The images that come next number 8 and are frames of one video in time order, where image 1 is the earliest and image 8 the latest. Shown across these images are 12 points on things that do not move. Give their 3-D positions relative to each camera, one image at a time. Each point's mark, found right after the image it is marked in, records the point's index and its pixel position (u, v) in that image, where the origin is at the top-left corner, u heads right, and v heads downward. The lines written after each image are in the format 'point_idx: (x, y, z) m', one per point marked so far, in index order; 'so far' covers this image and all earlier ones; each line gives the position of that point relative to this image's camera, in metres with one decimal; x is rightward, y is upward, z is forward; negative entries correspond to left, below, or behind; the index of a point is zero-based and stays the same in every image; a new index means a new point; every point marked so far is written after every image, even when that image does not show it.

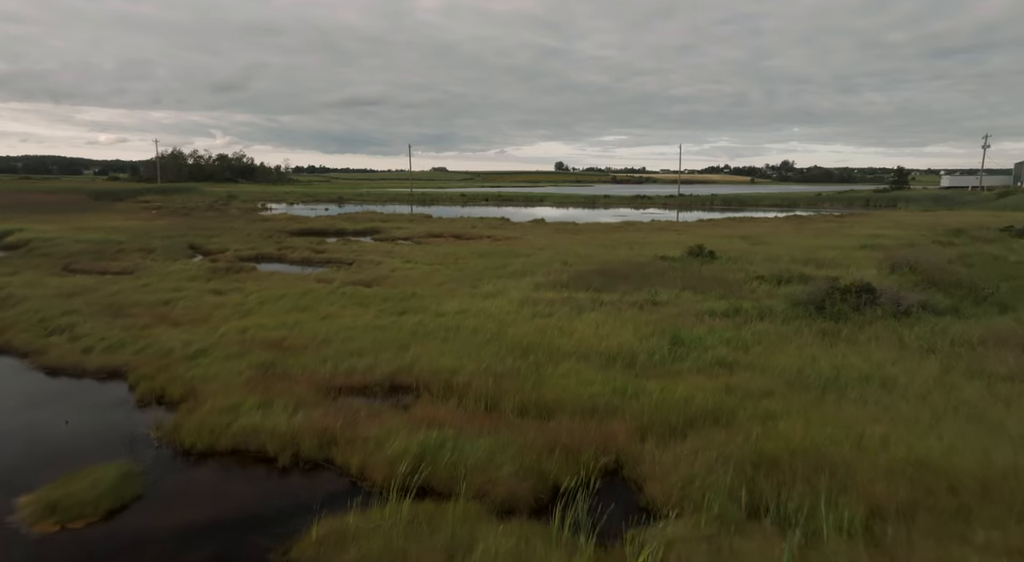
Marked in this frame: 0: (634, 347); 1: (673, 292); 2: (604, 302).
0: (+2.4, -1.3, +12.3) m
1: (+4.6, -0.3, +17.9) m
2: (+2.5, -0.6, +17.0) m
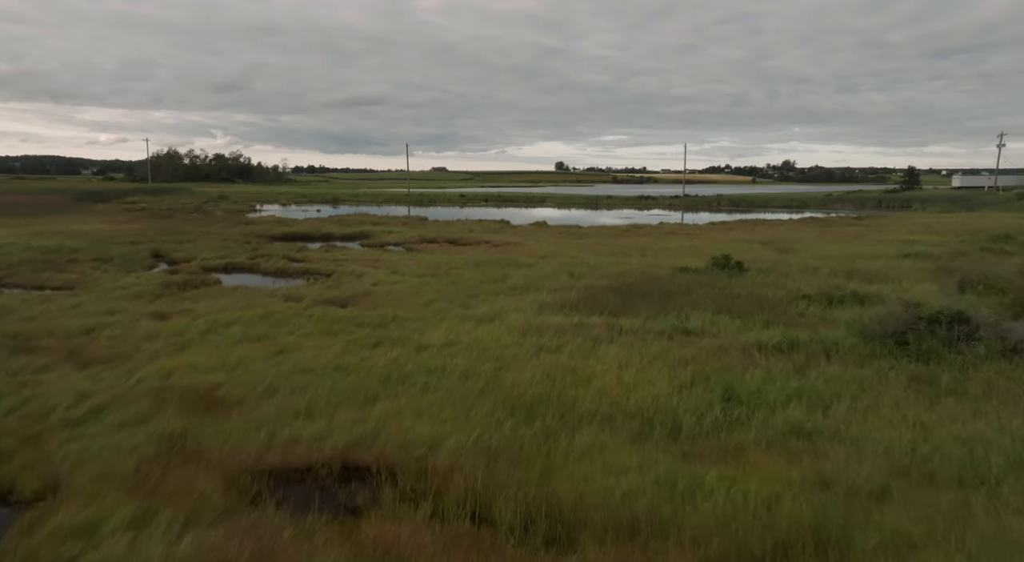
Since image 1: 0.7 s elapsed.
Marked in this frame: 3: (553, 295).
0: (+2.4, -1.8, +9.2) m
1: (+4.6, -0.9, +14.8) m
2: (+2.5, -1.1, +13.9) m
3: (+1.2, -0.4, +18.1) m
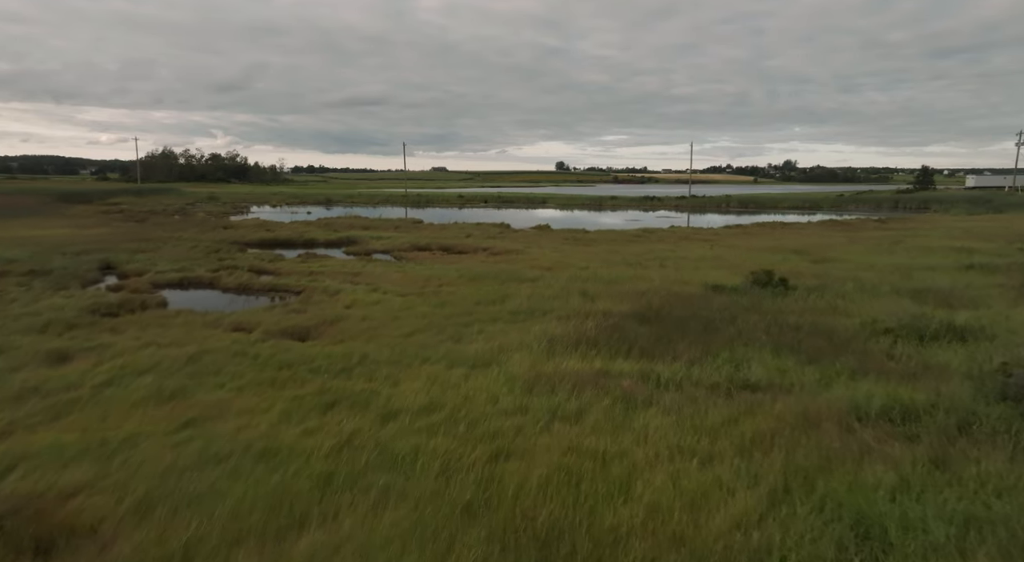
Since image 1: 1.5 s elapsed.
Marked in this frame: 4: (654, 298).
0: (+2.4, -2.4, +5.7) m
1: (+4.6, -1.5, +11.3) m
2: (+2.6, -1.7, +10.4) m
3: (+1.2, -1.0, +14.6) m
4: (+4.0, -0.5, +17.7) m
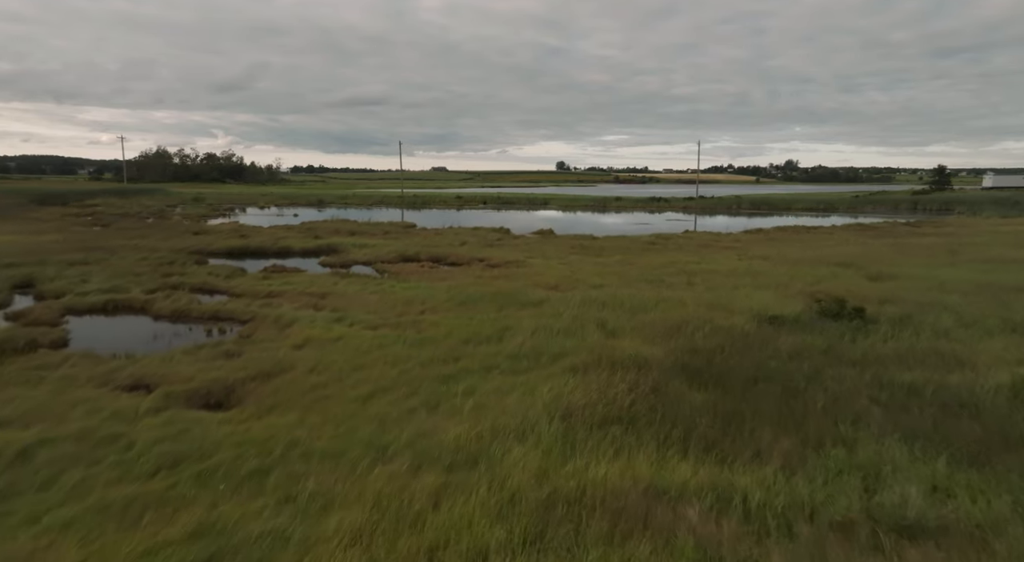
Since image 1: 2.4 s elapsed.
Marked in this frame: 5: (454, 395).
0: (+2.4, -3.1, +1.6) m
1: (+4.6, -2.2, +7.2) m
2: (+2.5, -2.4, +6.2) m
3: (+1.2, -1.7, +10.5) m
4: (+4.0, -1.2, +13.6) m
5: (-1.0, -1.9, +10.6) m
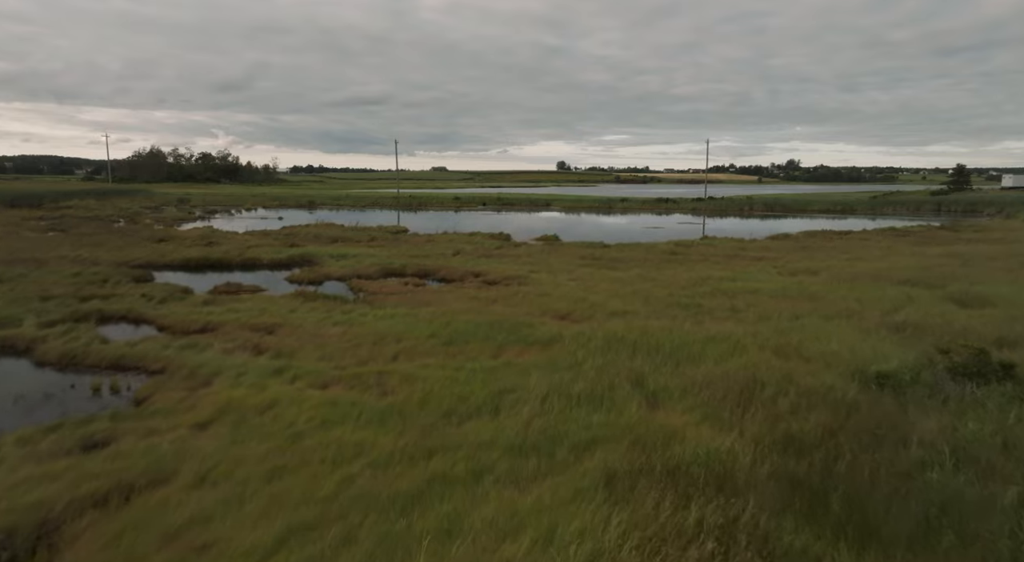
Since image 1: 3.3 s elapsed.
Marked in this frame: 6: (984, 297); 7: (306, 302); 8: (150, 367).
0: (+2.4, -3.9, -2.8) m
1: (+4.7, -2.9, +2.8) m
2: (+2.6, -3.1, +1.9) m
3: (+1.2, -2.4, +6.1) m
4: (+4.0, -1.9, +9.2) m
5: (-1.0, -2.6, +6.3) m
6: (+13.7, -0.5, +18.2) m
7: (-6.2, -0.6, +19.1) m
8: (-7.2, -1.7, +12.6) m
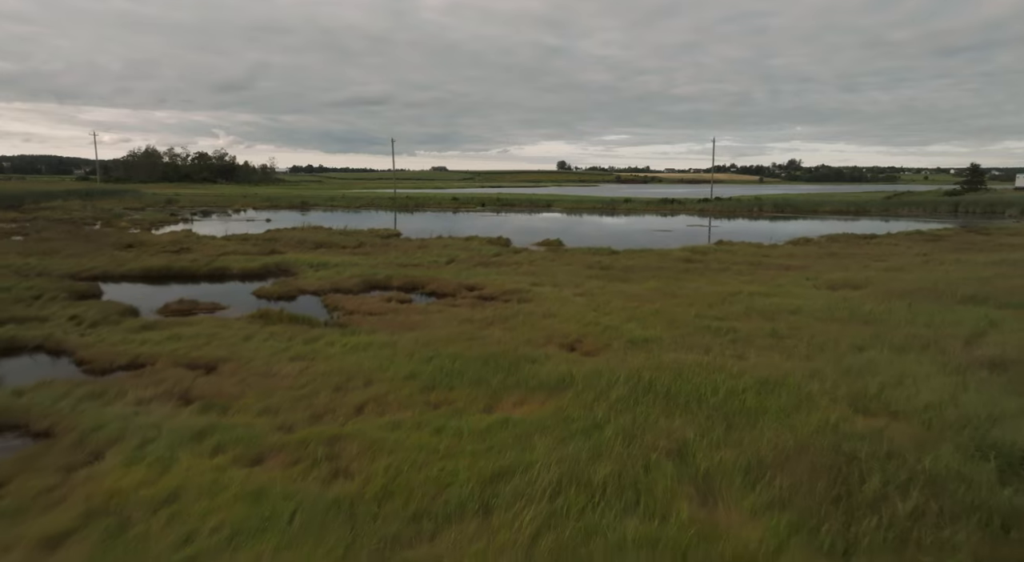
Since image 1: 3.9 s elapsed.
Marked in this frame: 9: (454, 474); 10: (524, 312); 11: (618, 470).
0: (+2.4, -4.4, -5.8) m
1: (+4.6, -3.4, -0.2) m
2: (+2.5, -3.6, -1.1) m
3: (+1.2, -2.9, +3.1) m
4: (+4.0, -2.4, +6.2) m
5: (-1.0, -3.1, +3.3) m
6: (+13.7, -1.0, +15.2) m
7: (-6.3, -1.1, +16.1) m
8: (-7.3, -2.2, +9.6) m
9: (-0.7, -2.3, +8.0) m
10: (+0.3, -0.9, +17.8) m
11: (+1.3, -2.3, +7.7) m
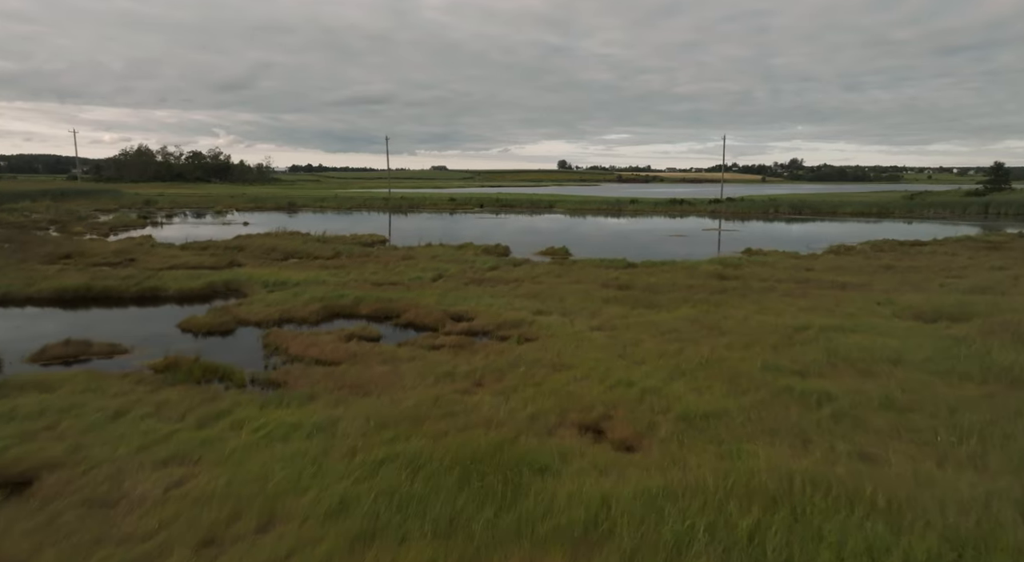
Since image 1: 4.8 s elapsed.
0: (+2.3, -5.2, -10.6) m
1: (+4.6, -4.2, -5.0) m
2: (+2.5, -4.4, -5.9) m
3: (+1.2, -3.7, -1.7) m
4: (+4.0, -3.2, +1.4) m
5: (-1.1, -3.9, -1.5) m
6: (+13.7, -1.8, +10.4) m
7: (-6.3, -1.9, +11.3) m
8: (-7.3, -3.0, +4.8) m
9: (-0.8, -3.1, +3.2) m
10: (+0.3, -1.6, +13.0) m
11: (+1.3, -3.1, +2.9) m
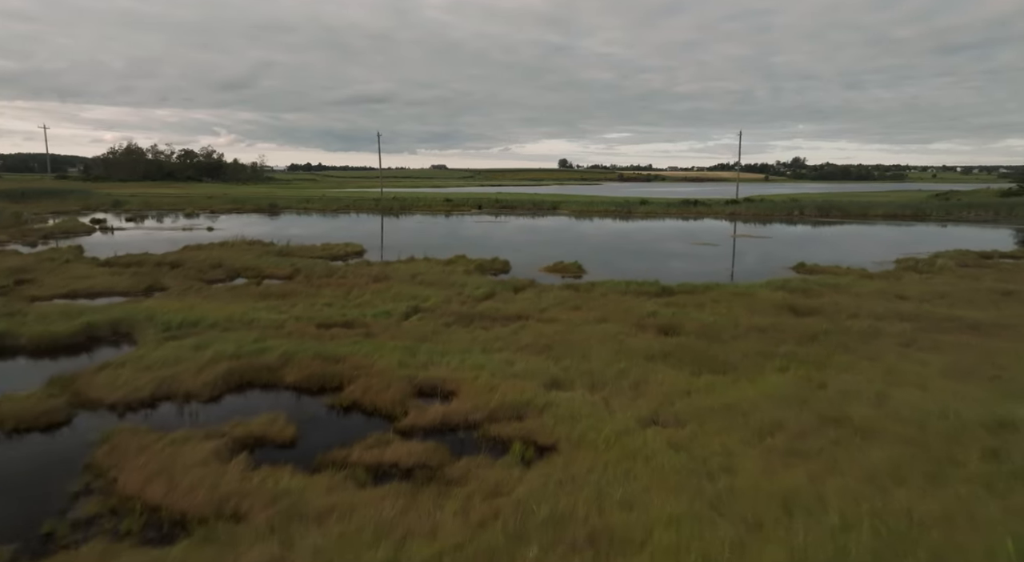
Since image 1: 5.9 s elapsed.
0: (+2.3, -6.2, -16.9) m
1: (+4.5, -5.2, -11.3) m
2: (+2.4, -5.5, -12.2) m
3: (+1.2, -4.8, -8.0) m
4: (+4.0, -4.2, -4.9) m
5: (-1.1, -4.9, -7.8) m
6: (+13.7, -2.8, +4.0) m
7: (-6.3, -2.9, +5.0) m
8: (-7.3, -4.0, -1.5) m
9: (-0.8, -4.1, -3.1) m
10: (+0.3, -2.7, +6.7) m
11: (+1.3, -4.1, -3.4) m
